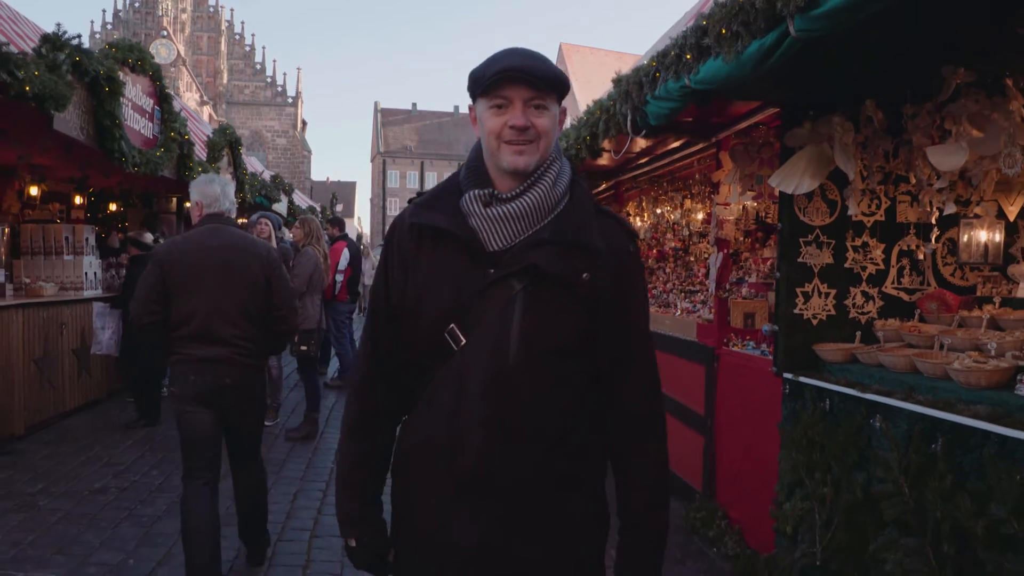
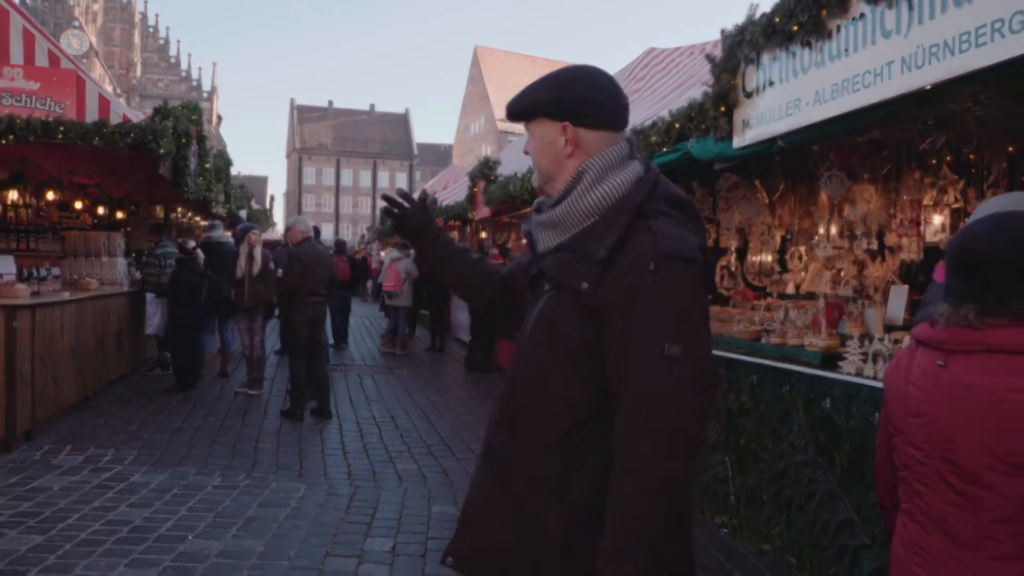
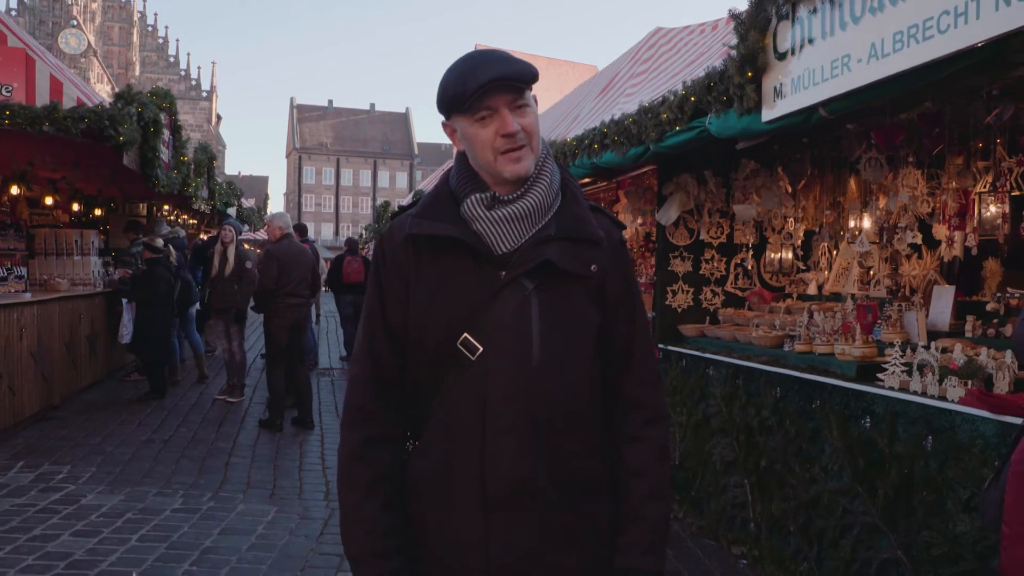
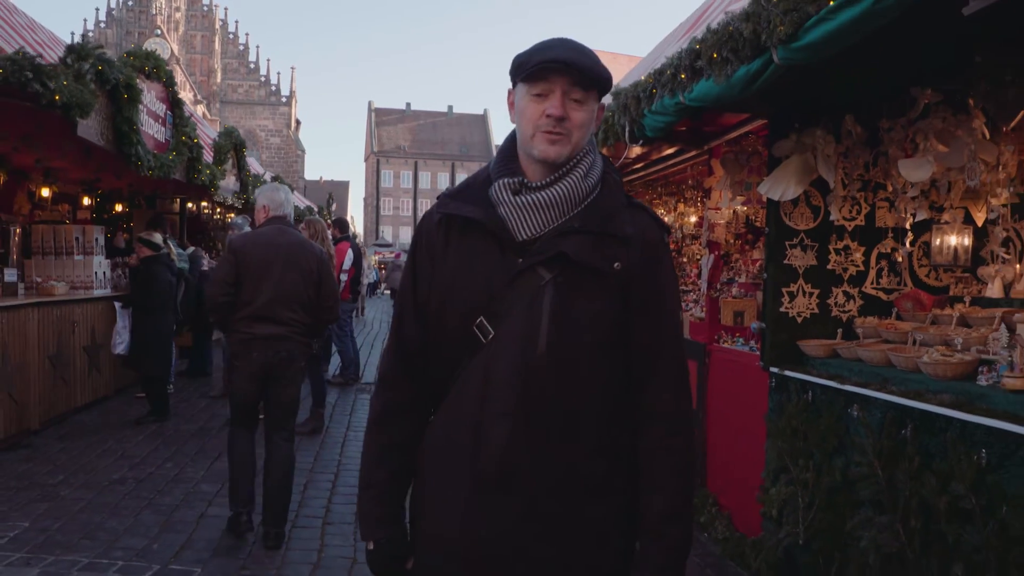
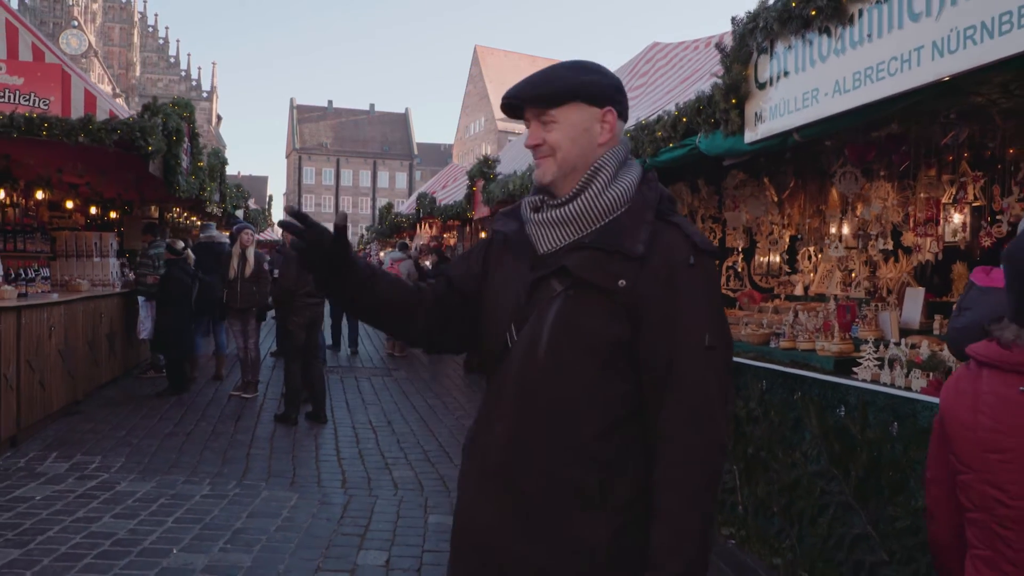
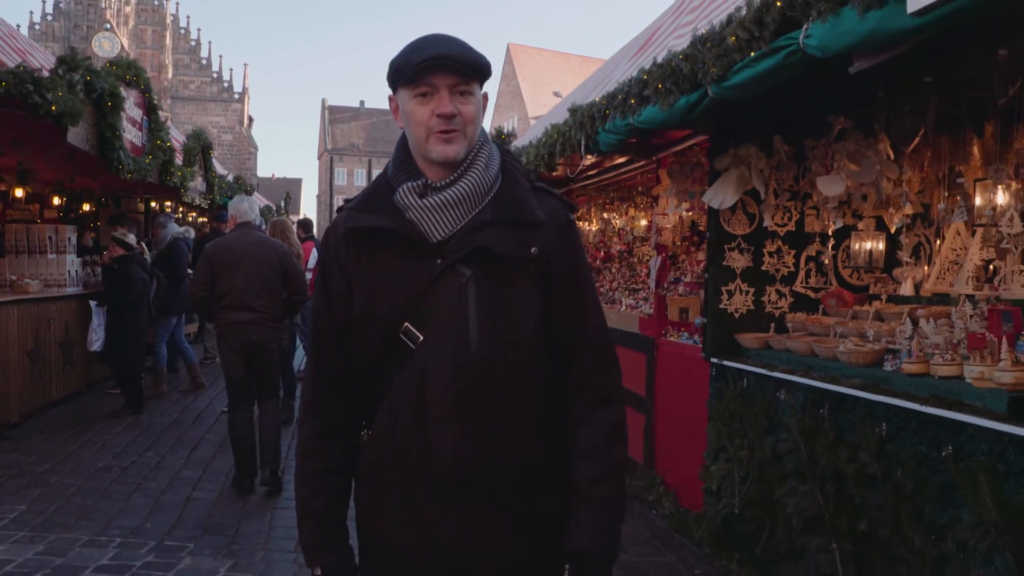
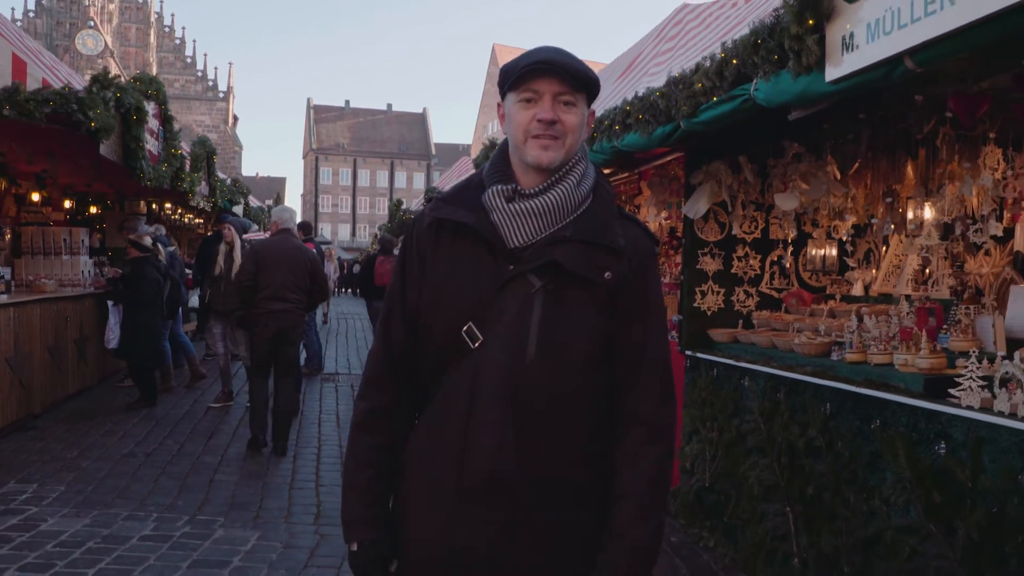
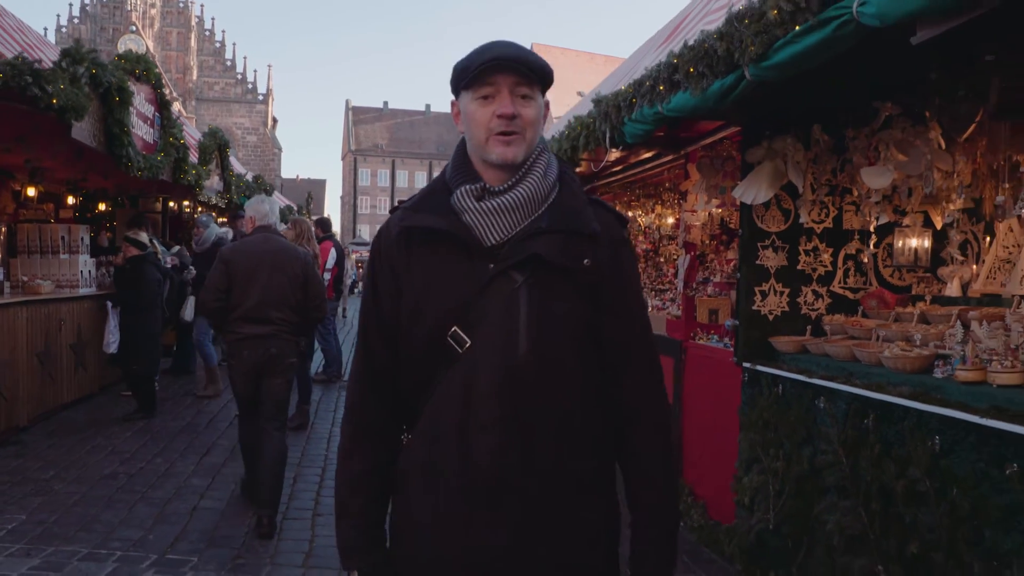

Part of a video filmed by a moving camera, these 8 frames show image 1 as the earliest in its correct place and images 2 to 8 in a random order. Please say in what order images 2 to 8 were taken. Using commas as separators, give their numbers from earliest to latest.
4, 8, 6, 7, 3, 5, 2
